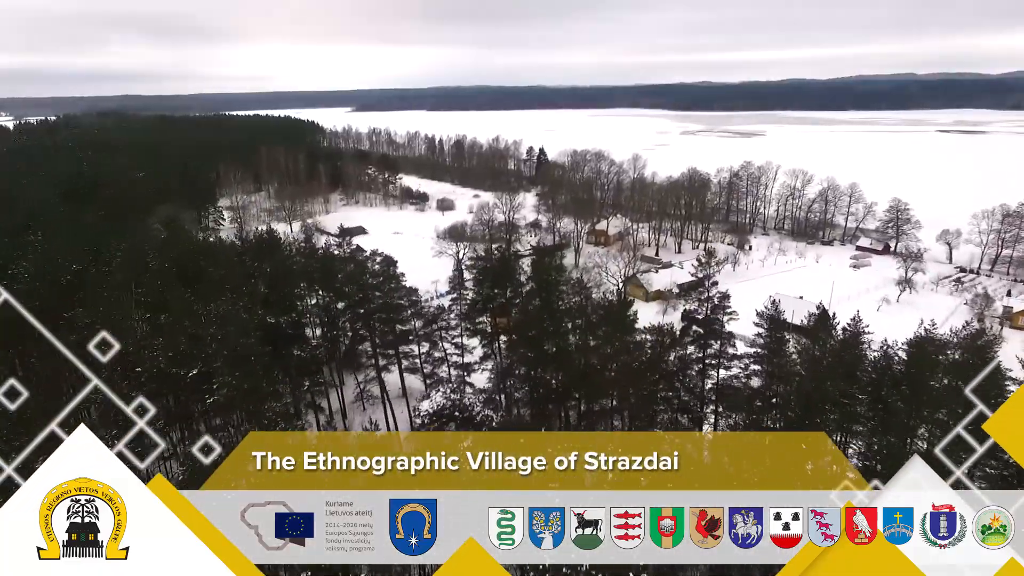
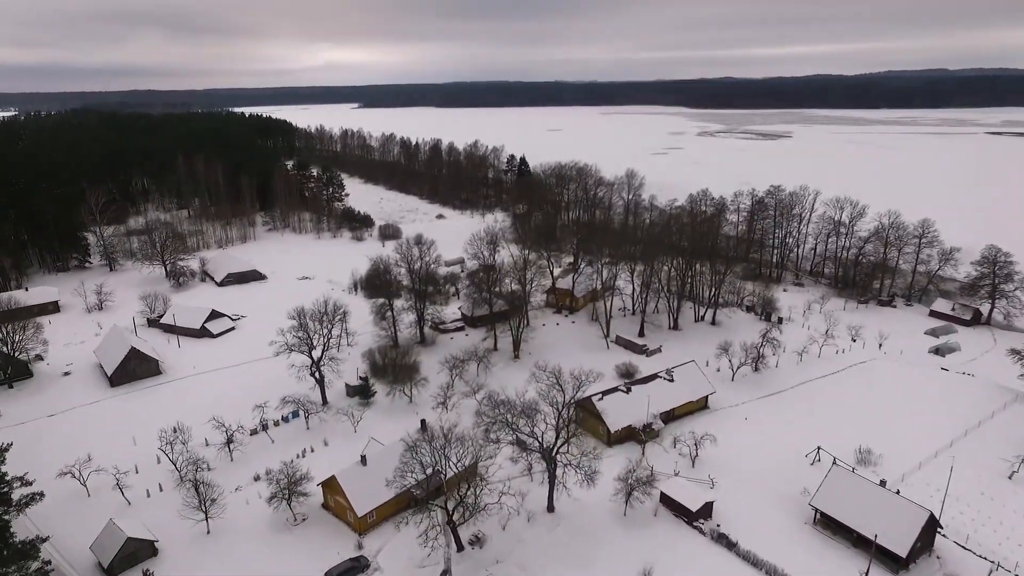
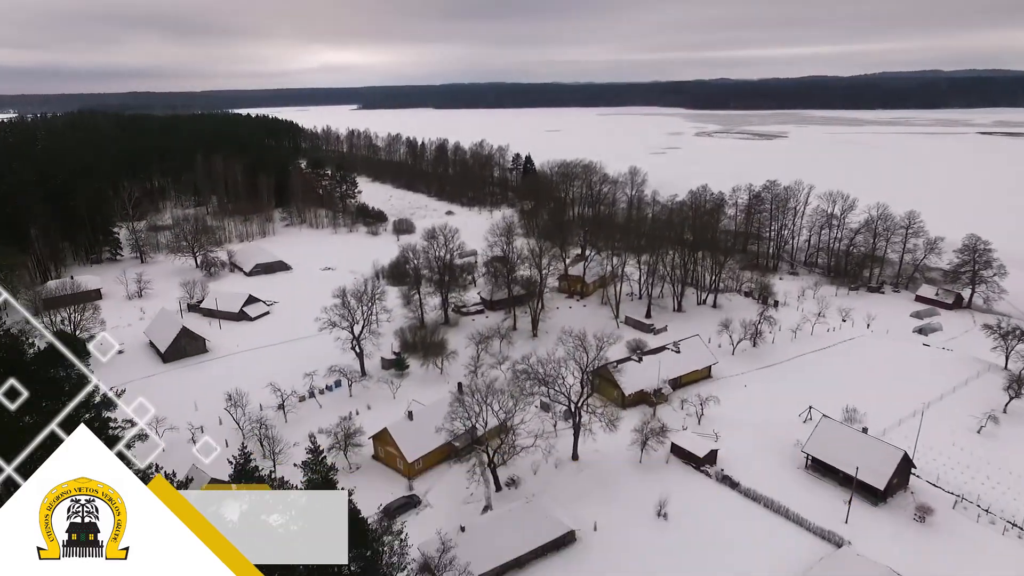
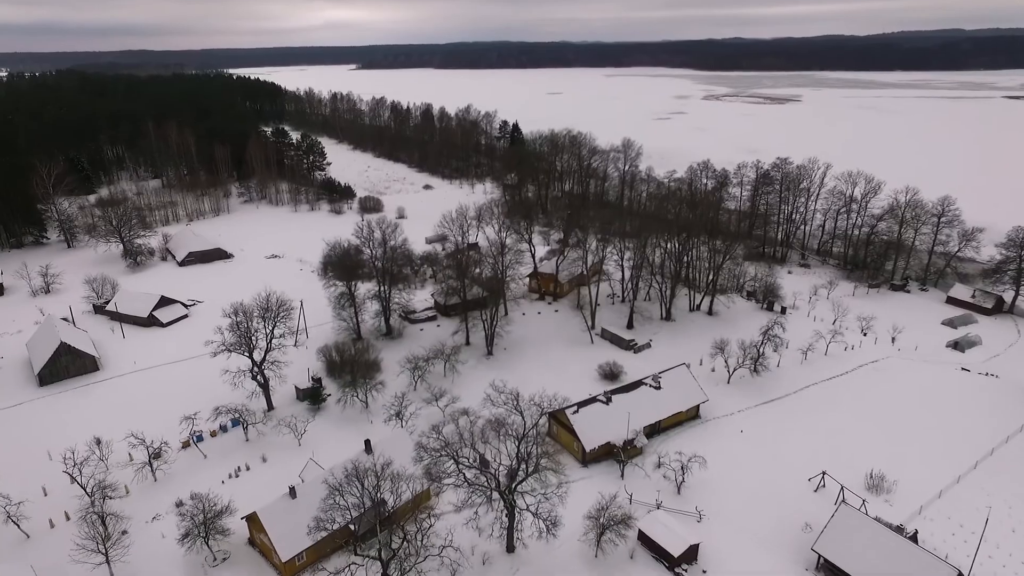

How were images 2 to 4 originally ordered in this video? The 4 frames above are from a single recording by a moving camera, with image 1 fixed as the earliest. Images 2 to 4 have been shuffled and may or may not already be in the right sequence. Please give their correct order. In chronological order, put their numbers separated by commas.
3, 2, 4
